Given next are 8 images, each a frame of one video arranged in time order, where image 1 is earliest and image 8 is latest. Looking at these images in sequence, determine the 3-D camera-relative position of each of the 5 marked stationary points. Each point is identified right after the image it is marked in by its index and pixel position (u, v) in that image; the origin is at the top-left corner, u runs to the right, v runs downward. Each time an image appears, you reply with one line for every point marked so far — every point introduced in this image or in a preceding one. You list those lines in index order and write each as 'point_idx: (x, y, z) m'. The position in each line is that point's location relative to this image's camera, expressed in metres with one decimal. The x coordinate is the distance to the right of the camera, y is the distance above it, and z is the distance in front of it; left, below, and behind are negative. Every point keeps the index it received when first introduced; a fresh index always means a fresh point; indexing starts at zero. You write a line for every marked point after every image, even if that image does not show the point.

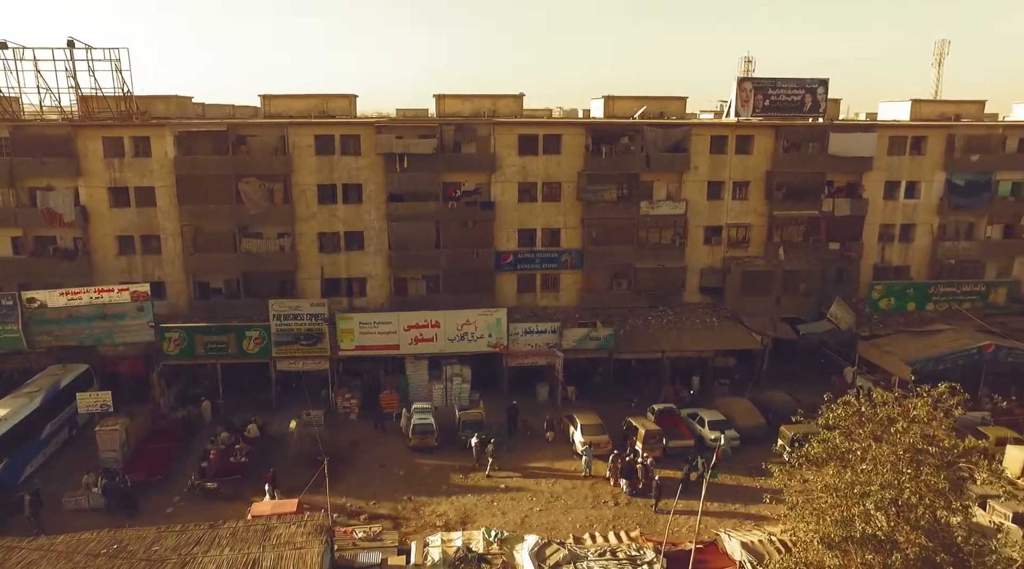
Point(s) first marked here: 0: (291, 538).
0: (-4.8, -5.5, +15.2) m
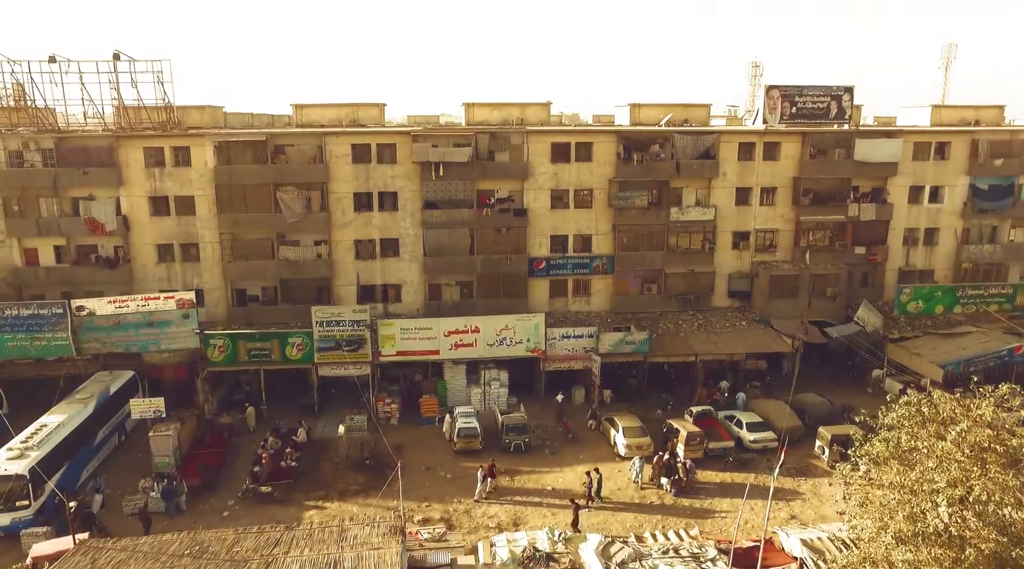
0: (-3.2, -5.7, +15.6) m
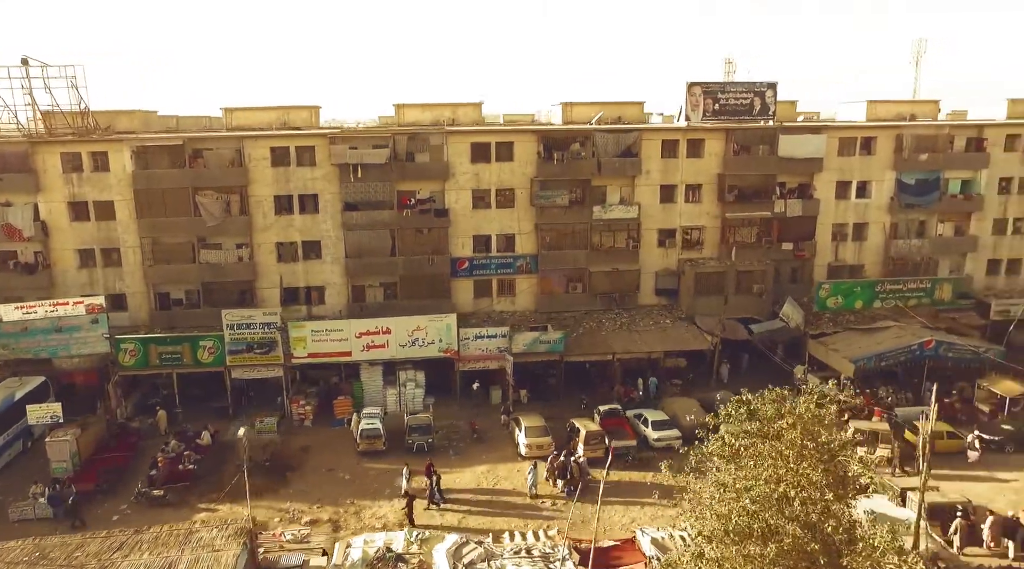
0: (-6.8, -5.8, +15.7) m
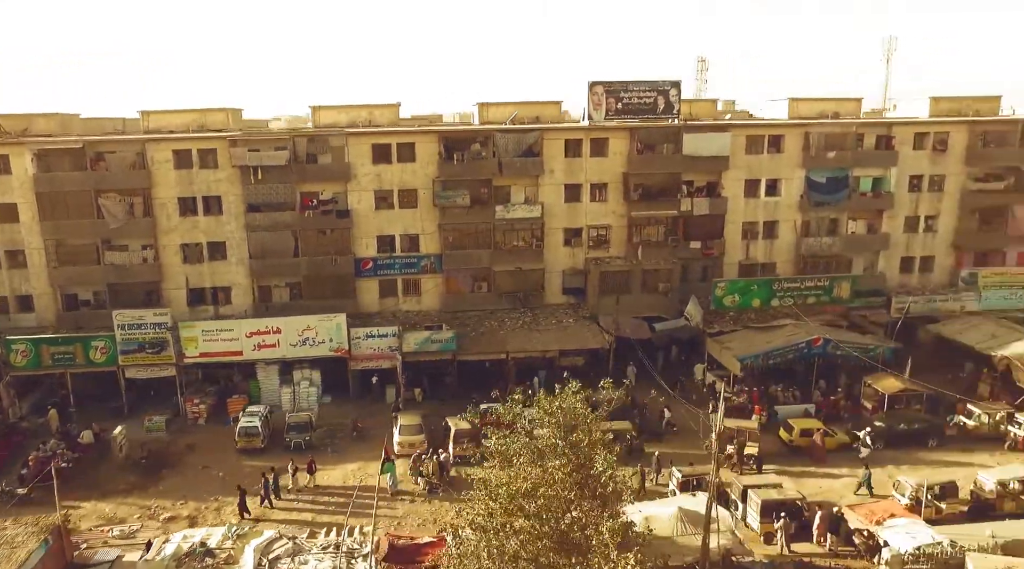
0: (-11.4, -5.8, +16.0) m
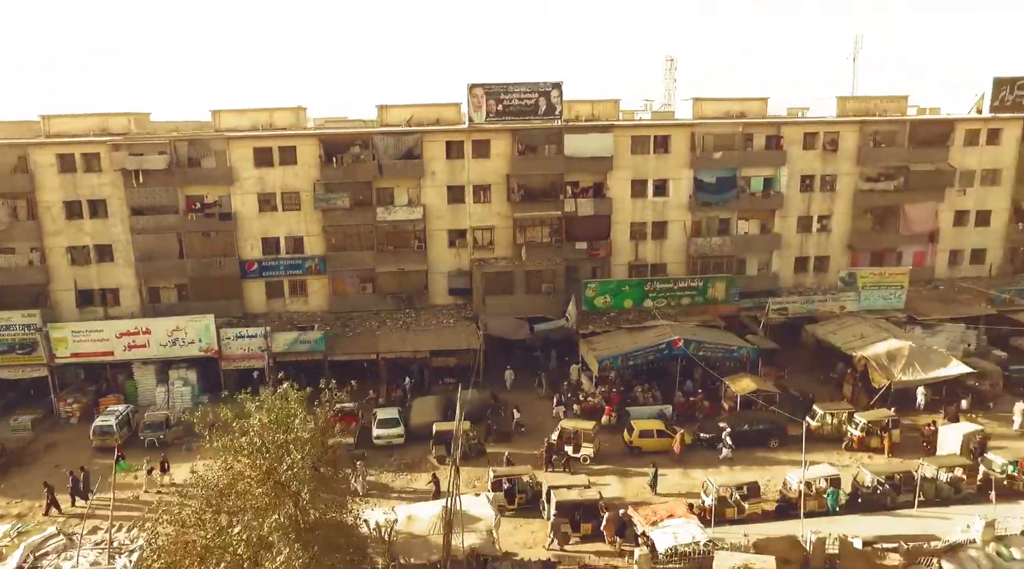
0: (-17.2, -5.9, +16.5) m
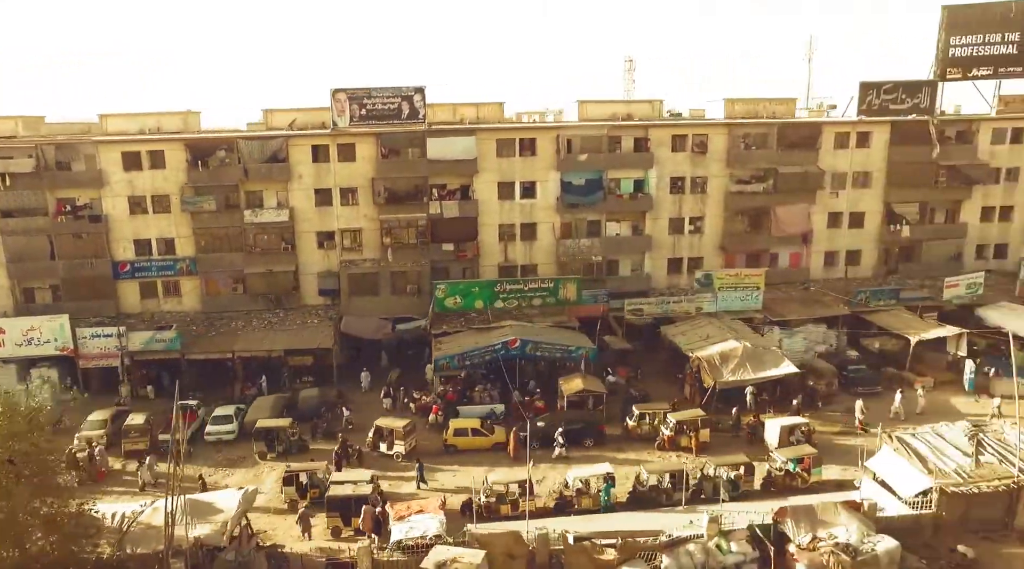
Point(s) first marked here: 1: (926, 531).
0: (-23.9, -6.0, +17.3) m
1: (+11.2, -6.7, +18.9) m
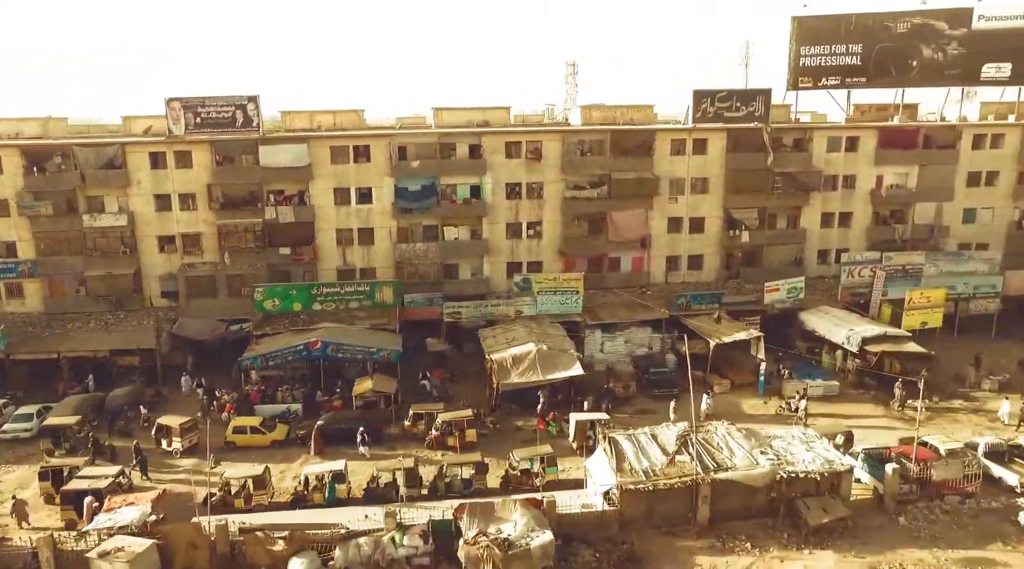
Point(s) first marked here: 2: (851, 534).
0: (-32.3, -6.1, +18.2) m
1: (+2.8, -6.8, +19.8) m
2: (+9.6, -7.1, +19.7) m
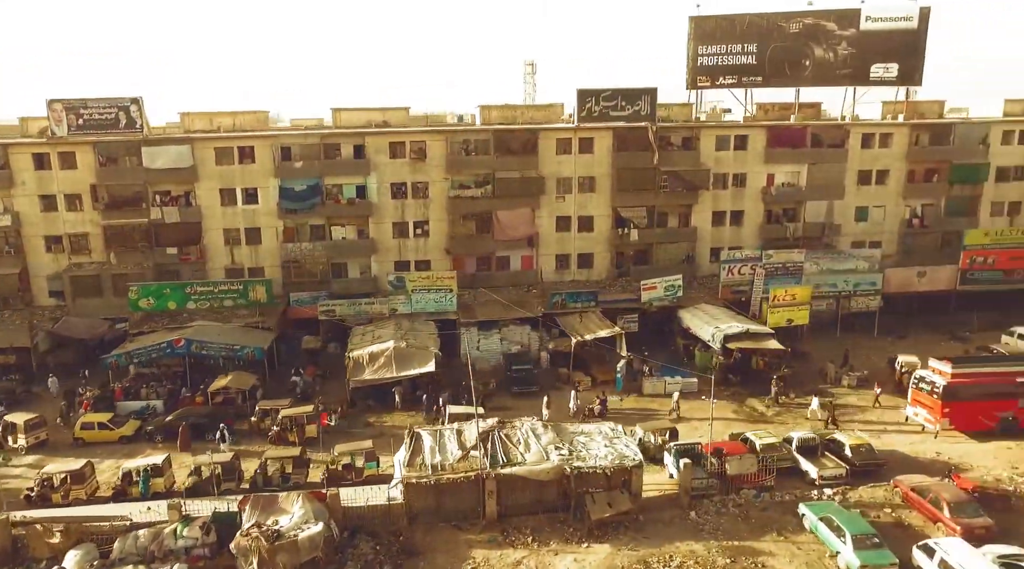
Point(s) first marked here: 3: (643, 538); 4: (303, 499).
0: (-38.4, -6.1, +18.7) m
1: (-3.3, -6.8, +20.1) m
2: (+3.5, -7.0, +20.0) m
3: (+3.7, -7.1, +19.6) m
4: (-5.8, -6.0, +19.4) m
